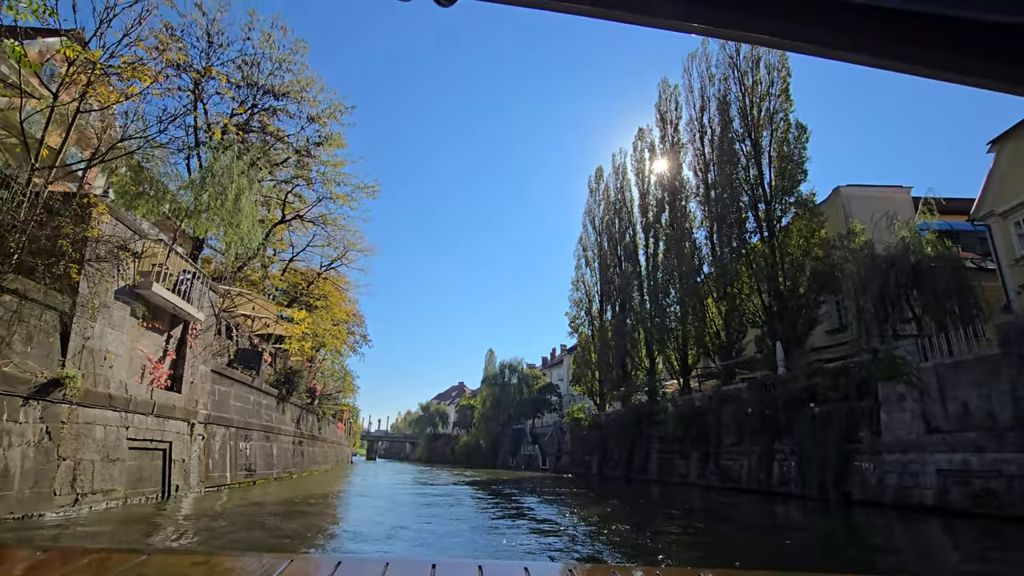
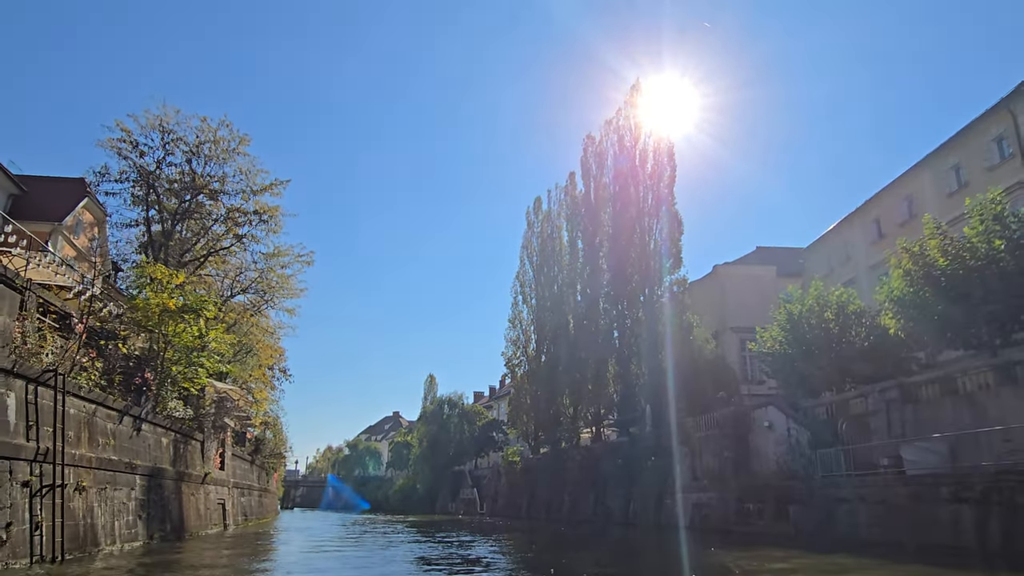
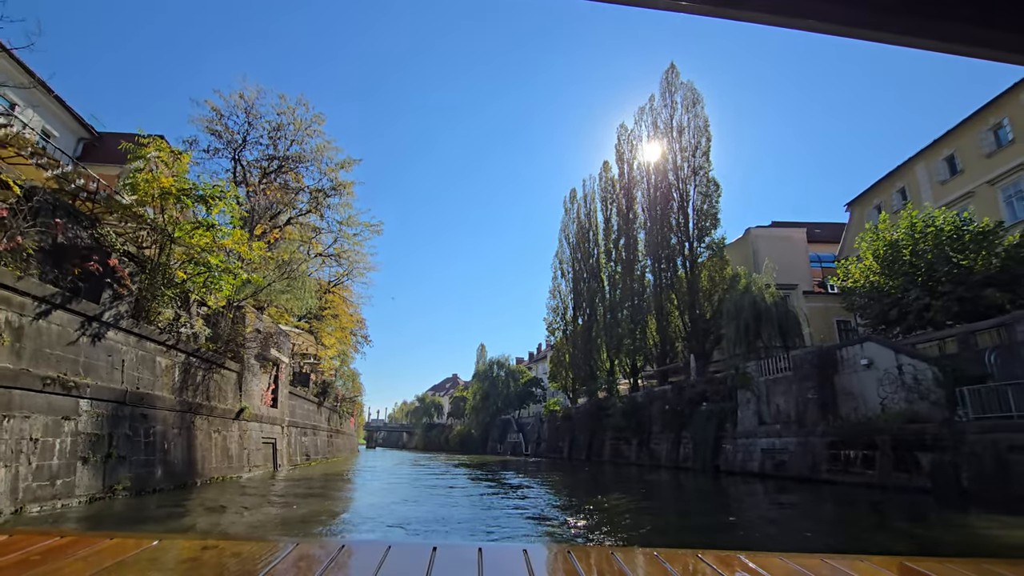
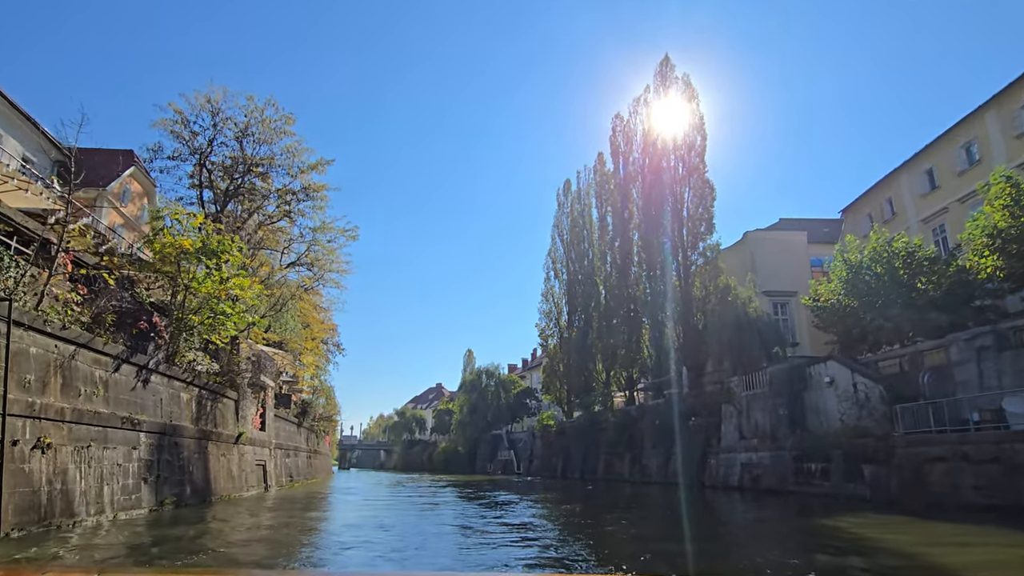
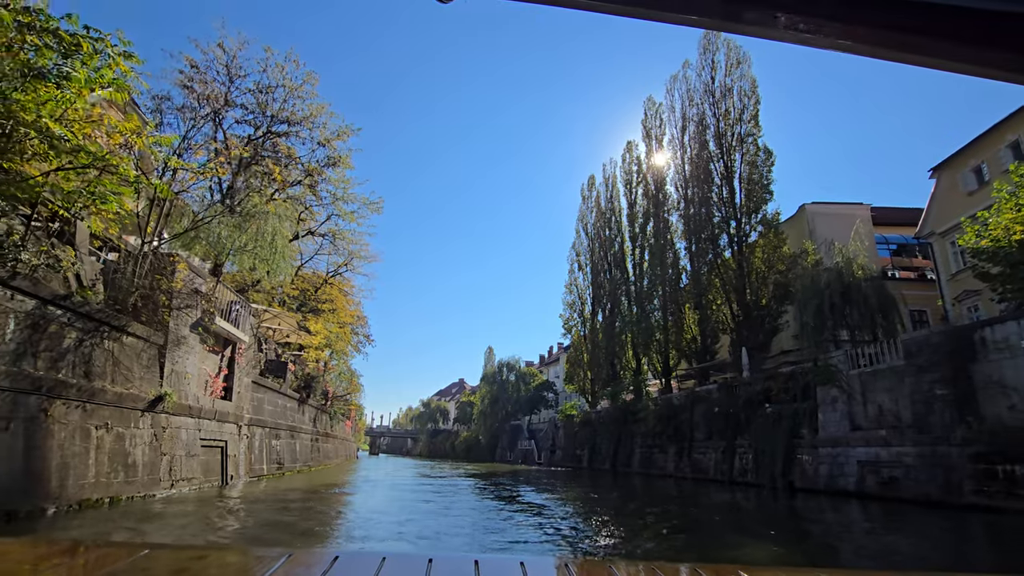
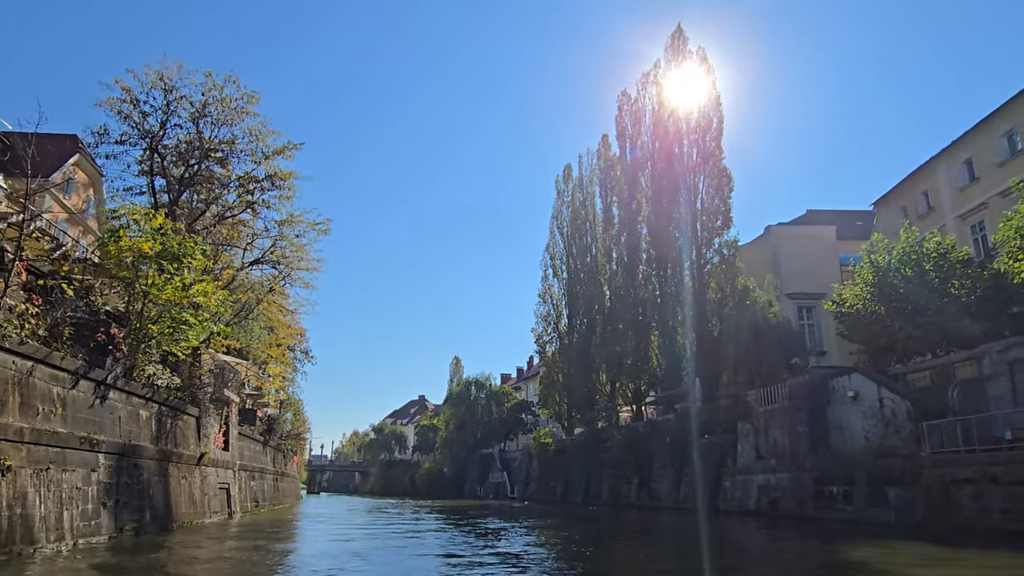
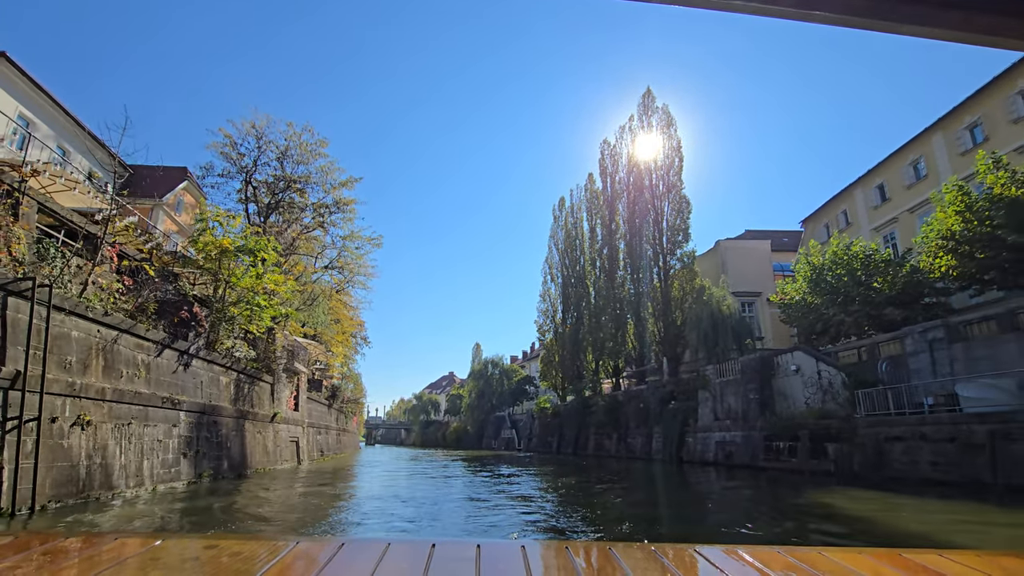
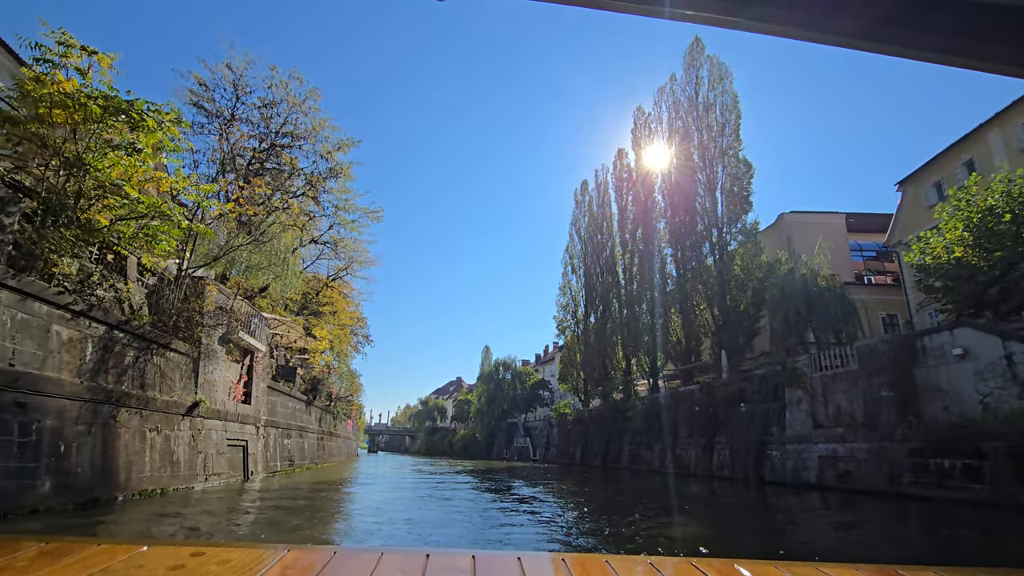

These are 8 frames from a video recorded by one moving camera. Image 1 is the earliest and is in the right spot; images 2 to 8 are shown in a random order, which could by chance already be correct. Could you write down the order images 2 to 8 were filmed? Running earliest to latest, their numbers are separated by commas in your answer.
5, 8, 3, 7, 4, 6, 2
